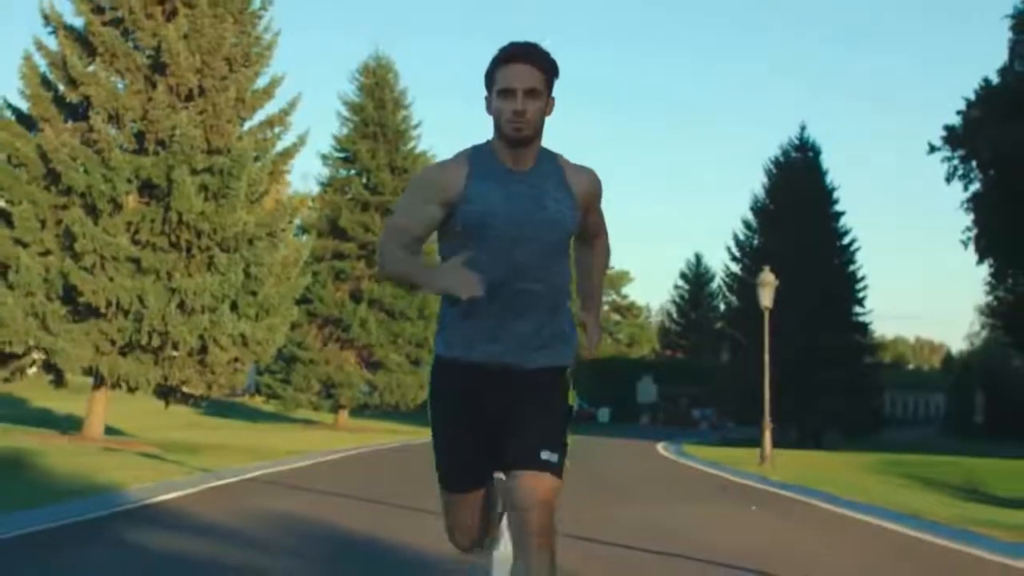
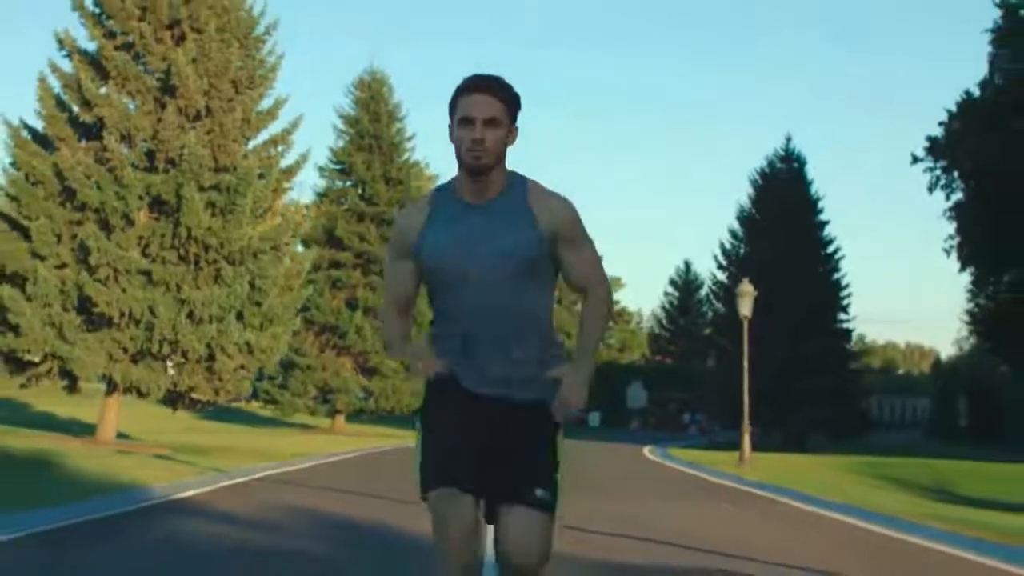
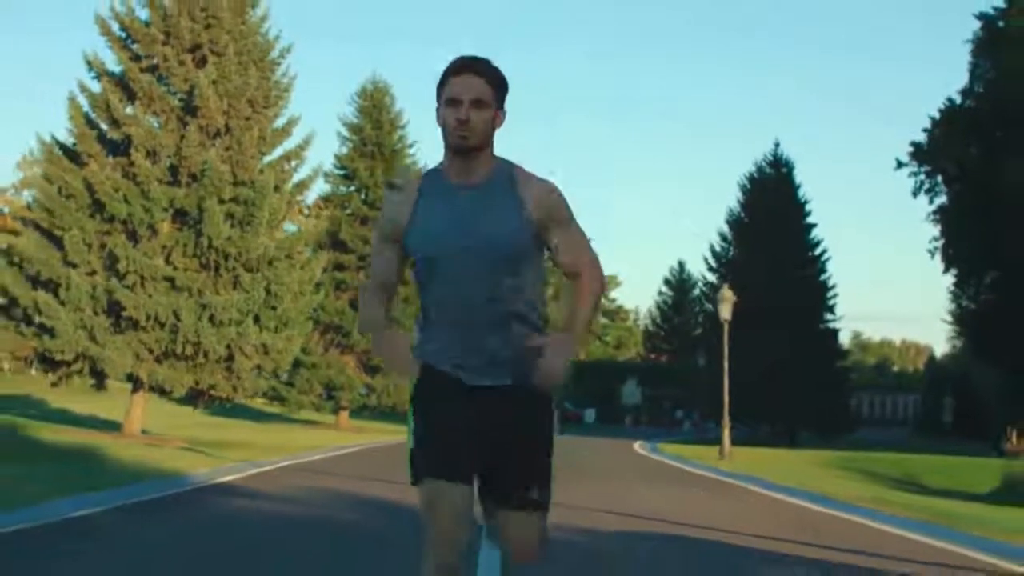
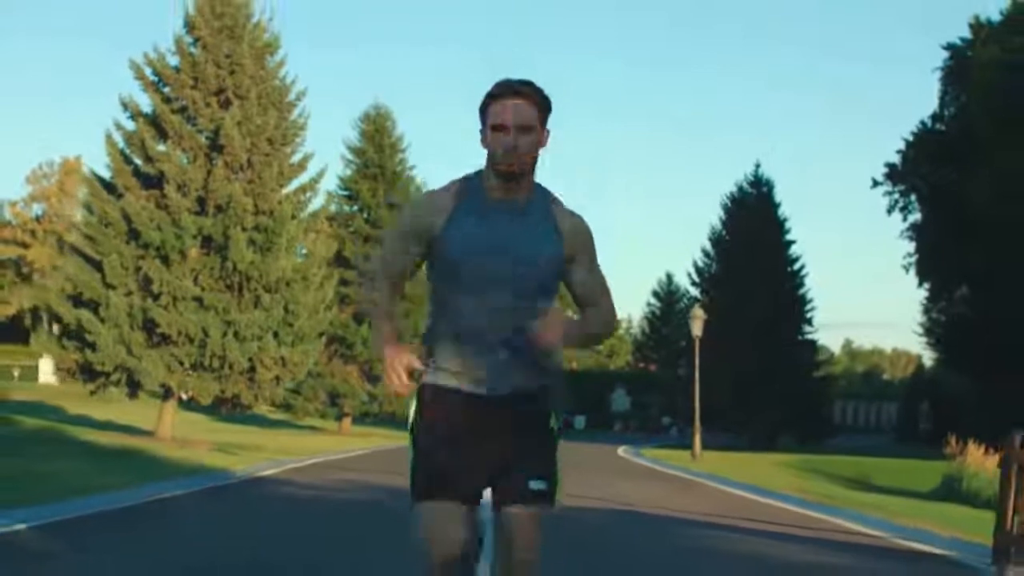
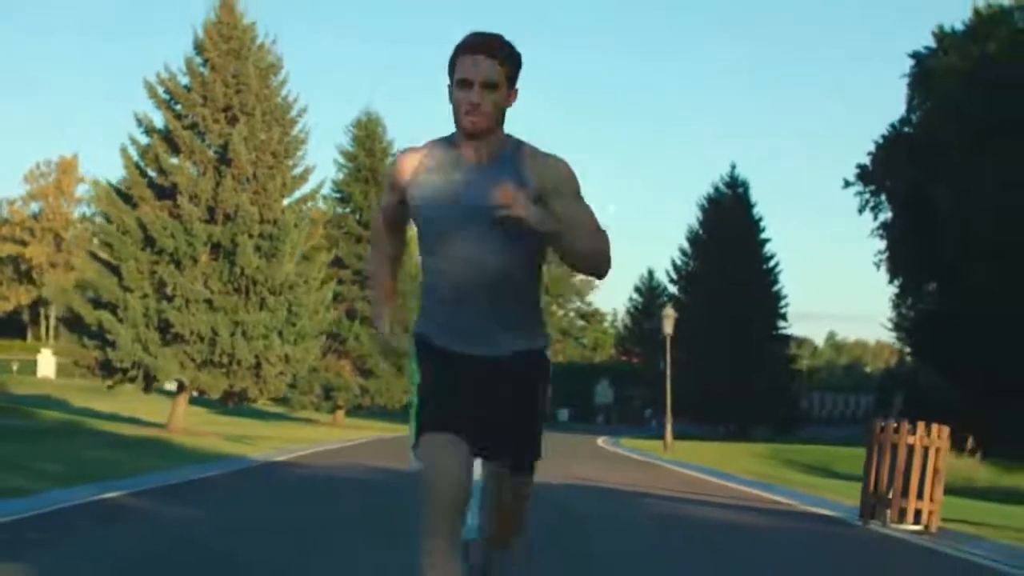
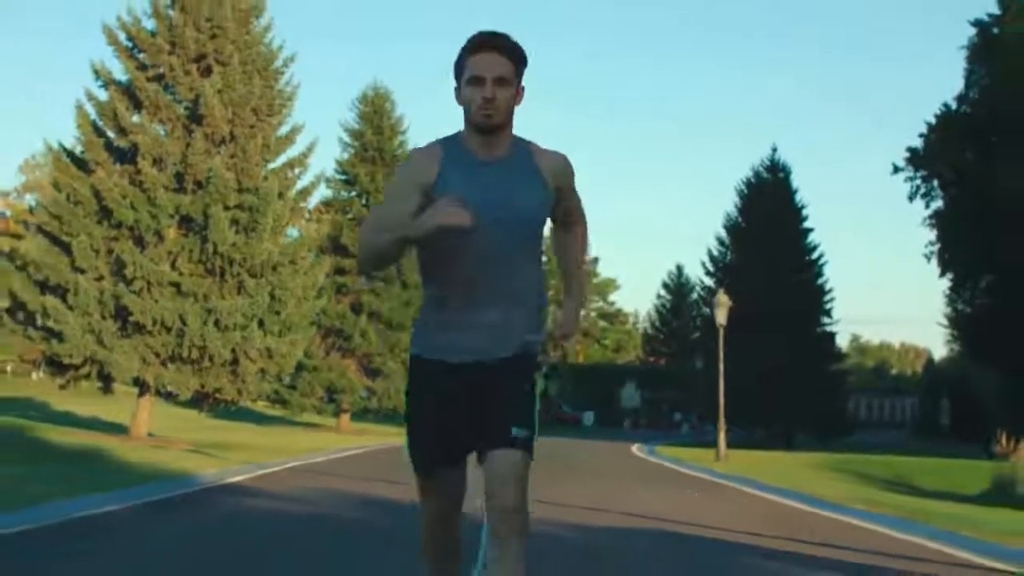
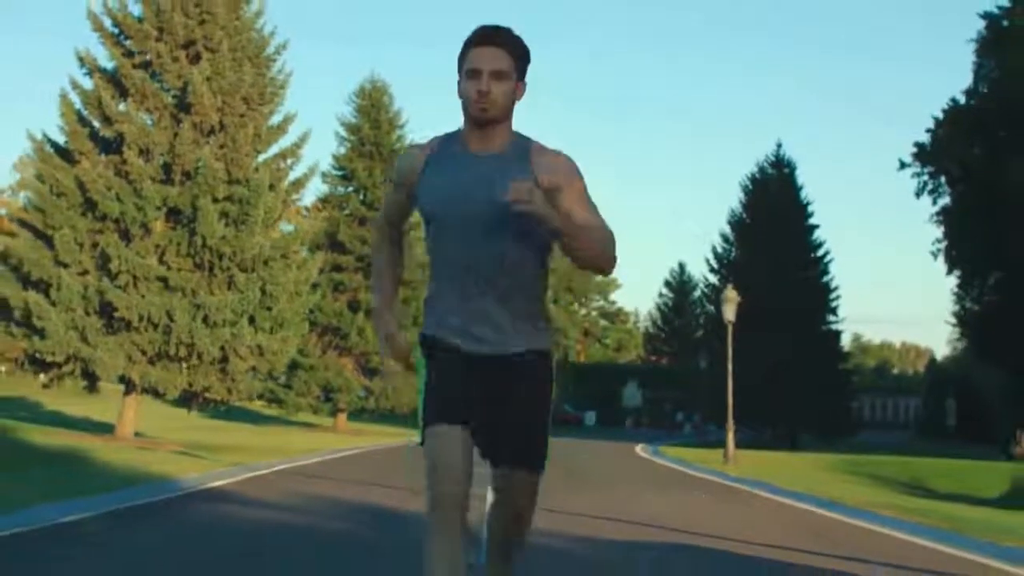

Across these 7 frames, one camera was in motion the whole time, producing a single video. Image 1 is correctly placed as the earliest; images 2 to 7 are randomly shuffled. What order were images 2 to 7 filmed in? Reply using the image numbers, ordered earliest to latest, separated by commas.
2, 7, 3, 6, 4, 5
